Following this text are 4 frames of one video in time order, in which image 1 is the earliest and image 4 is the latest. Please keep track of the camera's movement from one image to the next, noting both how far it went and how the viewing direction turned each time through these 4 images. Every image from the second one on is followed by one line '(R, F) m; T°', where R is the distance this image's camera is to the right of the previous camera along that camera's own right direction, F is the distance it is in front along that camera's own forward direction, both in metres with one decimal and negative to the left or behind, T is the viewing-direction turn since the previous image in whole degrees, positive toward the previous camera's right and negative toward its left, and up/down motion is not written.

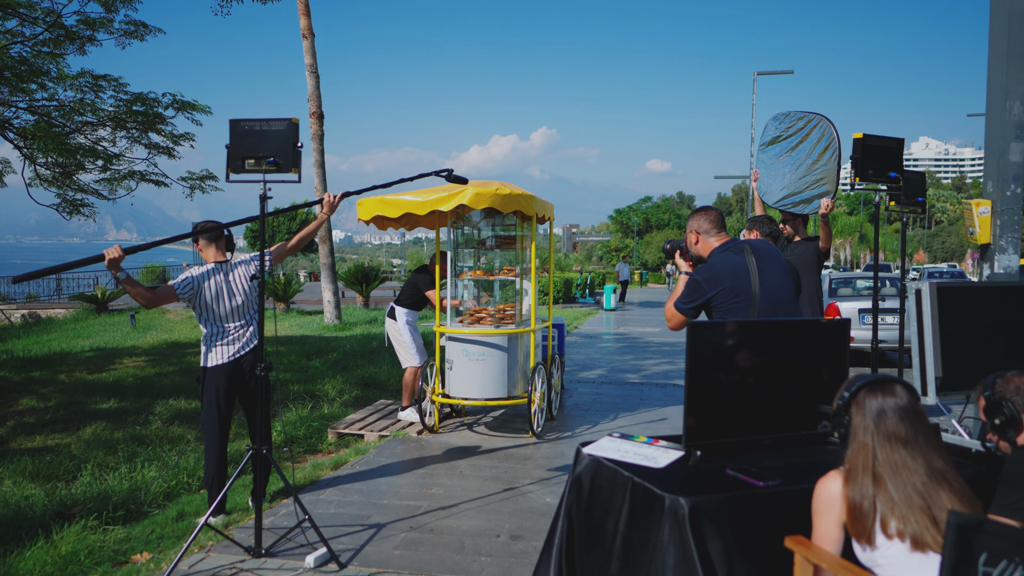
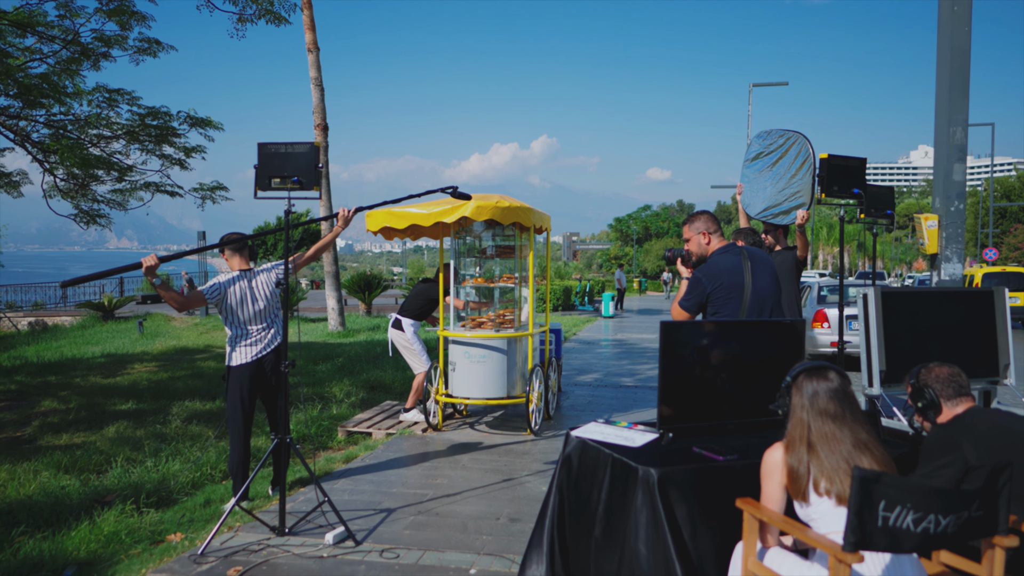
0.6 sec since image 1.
(0.0, -0.6) m; 0°
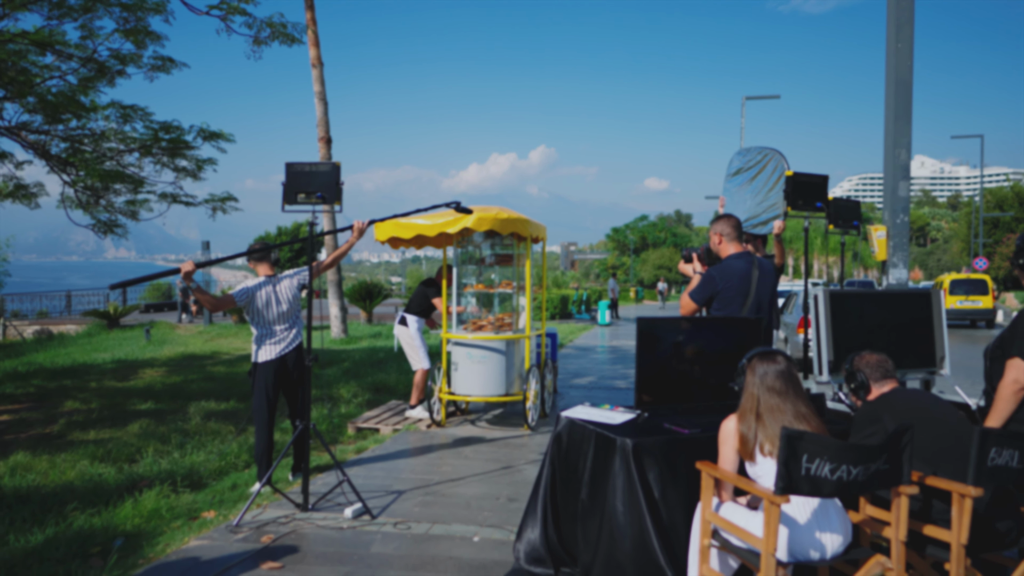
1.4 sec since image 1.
(0.0, -0.8) m; 0°
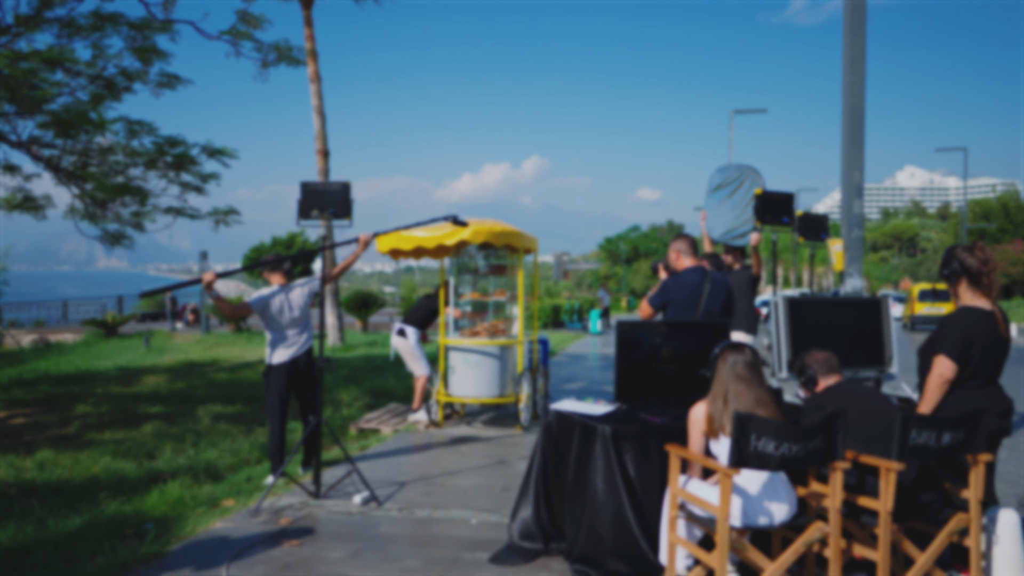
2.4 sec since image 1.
(0.0, -0.7) m; +1°
